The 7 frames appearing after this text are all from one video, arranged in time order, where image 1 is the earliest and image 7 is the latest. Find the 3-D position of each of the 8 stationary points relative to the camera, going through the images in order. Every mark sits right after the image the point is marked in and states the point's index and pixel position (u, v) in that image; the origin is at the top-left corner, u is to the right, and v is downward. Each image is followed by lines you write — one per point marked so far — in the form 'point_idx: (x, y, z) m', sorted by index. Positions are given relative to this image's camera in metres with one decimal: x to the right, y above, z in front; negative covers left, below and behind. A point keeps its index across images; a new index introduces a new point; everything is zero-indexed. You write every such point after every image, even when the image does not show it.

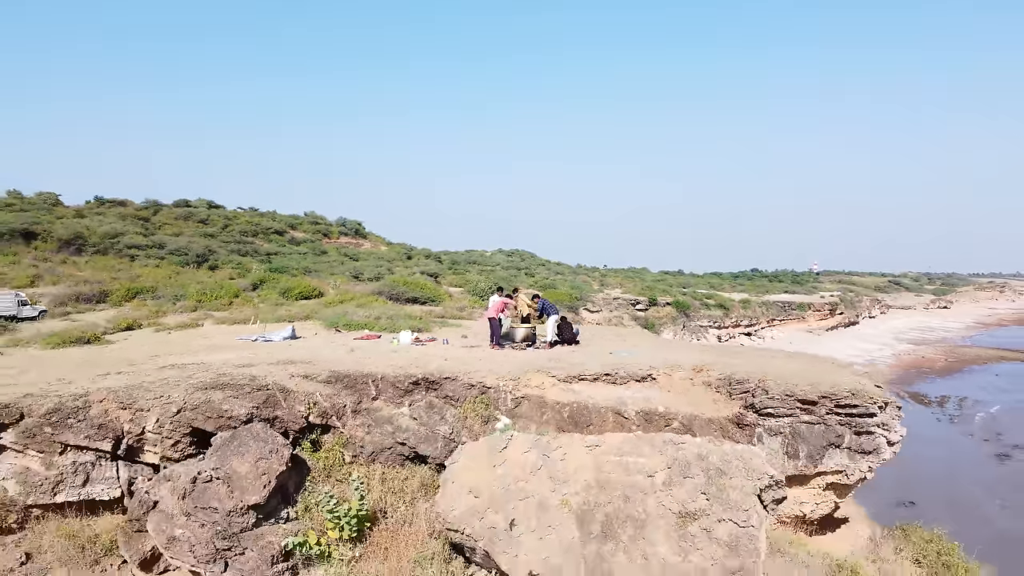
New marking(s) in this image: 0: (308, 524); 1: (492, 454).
0: (-1.4, -1.6, +4.3) m
1: (-0.2, -1.1, +4.5) m
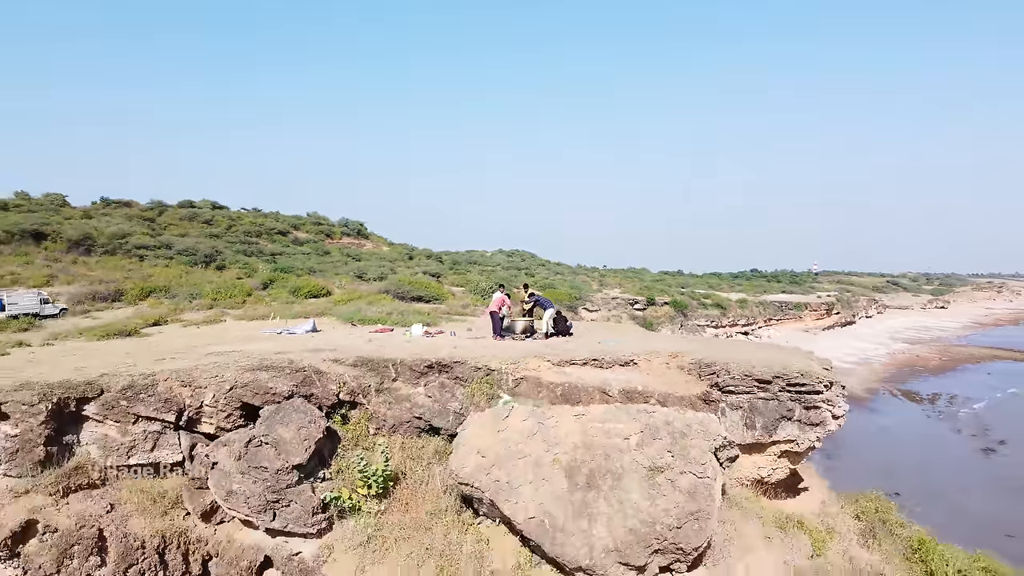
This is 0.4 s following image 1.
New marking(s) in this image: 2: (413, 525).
0: (-1.4, -1.6, +4.9) m
1: (-0.2, -1.0, +5.1) m
2: (-0.8, -1.9, +4.8) m
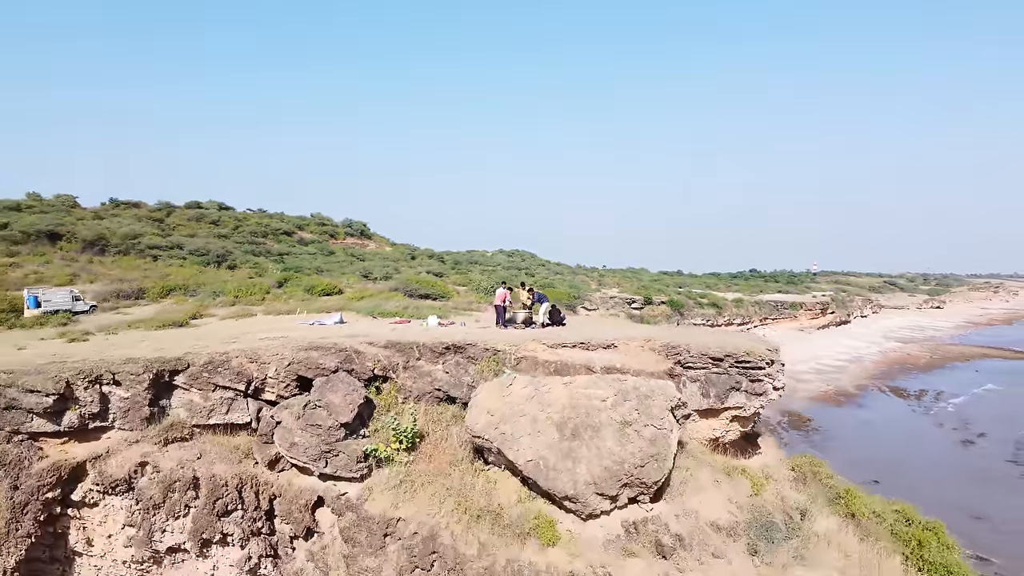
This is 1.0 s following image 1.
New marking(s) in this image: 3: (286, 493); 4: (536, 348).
0: (-1.4, -1.5, +5.9) m
1: (-0.1, -1.0, +6.0) m
2: (-0.7, -1.8, +5.7) m
3: (-2.1, -1.8, +5.1) m
4: (+0.3, -0.7, +6.5) m
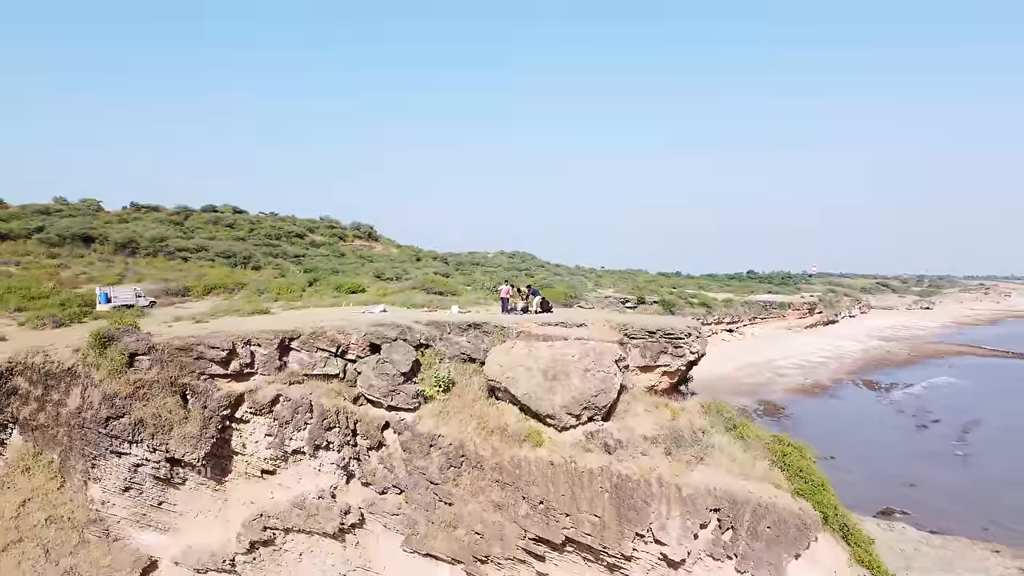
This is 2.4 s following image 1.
0: (-1.3, -1.5, +8.3) m
1: (-0.1, -0.9, +8.5) m
2: (-0.7, -1.8, +8.2) m
3: (-2.1, -1.8, +7.5) m
4: (+0.3, -0.6, +8.9) m
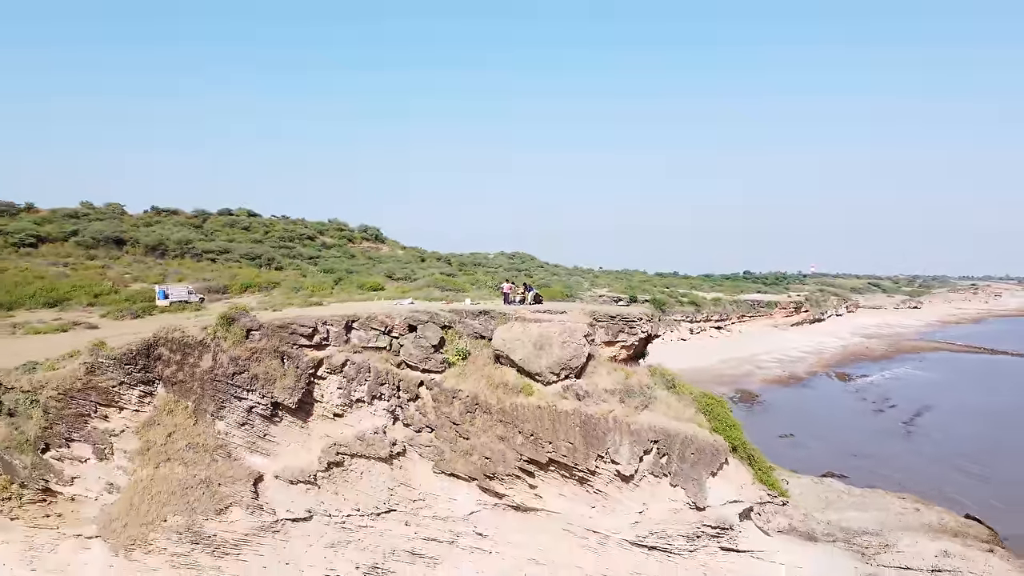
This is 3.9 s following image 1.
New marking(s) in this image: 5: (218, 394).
0: (-1.4, -1.4, +11.1) m
1: (-0.1, -0.9, +11.3) m
2: (-0.7, -1.7, +11.0) m
3: (-2.1, -1.7, +10.3) m
4: (+0.3, -0.6, +11.7) m
5: (-5.3, -1.9, +9.6) m
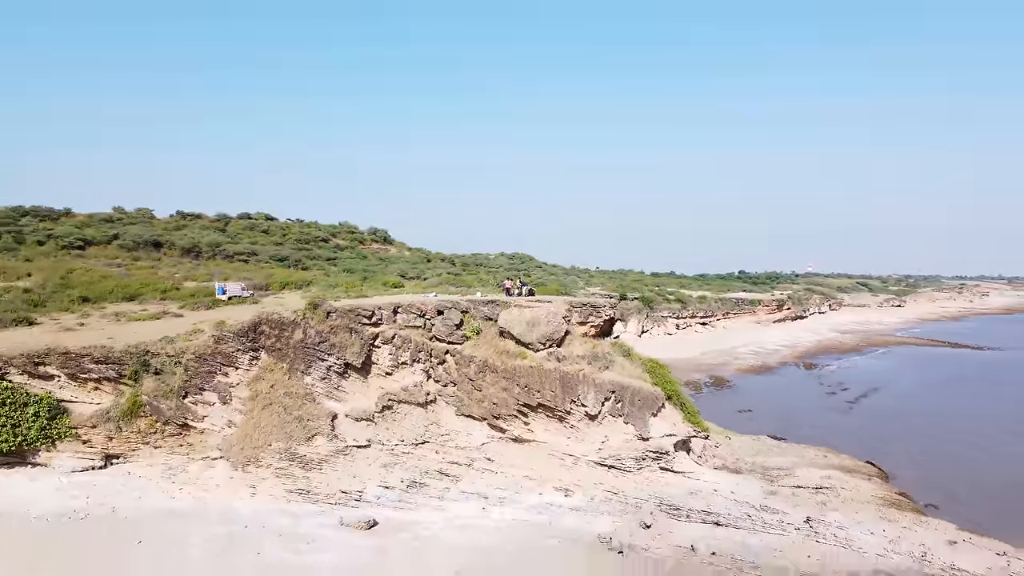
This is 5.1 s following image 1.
0: (-1.4, -1.3, +15.0) m
1: (-0.1, -0.8, +15.2) m
2: (-0.7, -1.6, +14.9) m
3: (-2.1, -1.6, +14.3) m
4: (+0.3, -0.4, +15.7) m
5: (-5.3, -1.8, +13.6) m
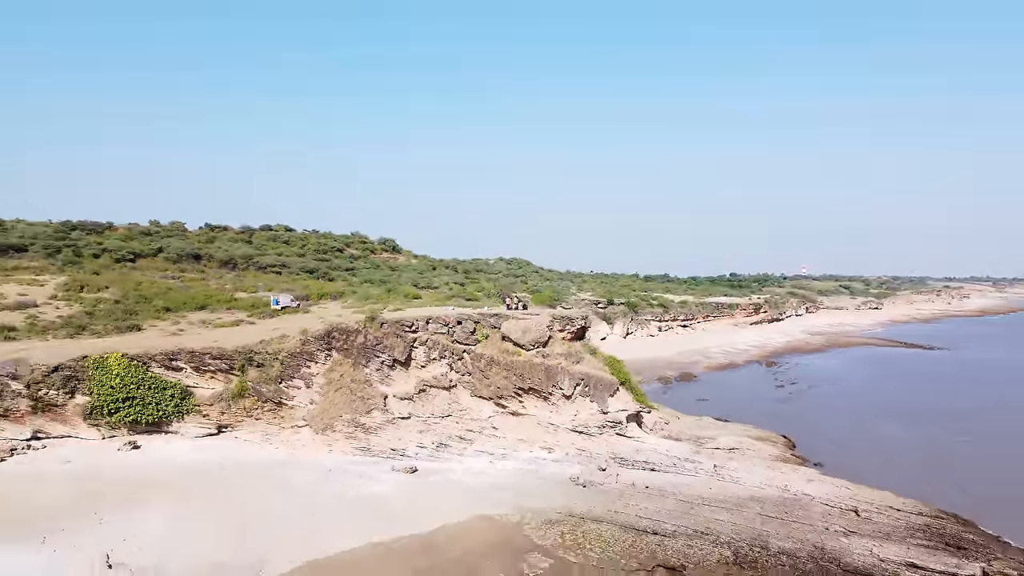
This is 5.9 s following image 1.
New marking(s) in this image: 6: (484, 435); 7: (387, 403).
0: (-1.4, -1.9, +20.6) m
1: (-0.2, -1.4, +20.8) m
2: (-0.8, -2.2, +20.5) m
3: (-2.1, -2.2, +19.8) m
4: (+0.2, -1.1, +21.2) m
5: (-5.3, -2.4, +19.1) m
6: (-1.0, -5.2, +18.9) m
7: (-4.5, -4.1, +19.0) m
